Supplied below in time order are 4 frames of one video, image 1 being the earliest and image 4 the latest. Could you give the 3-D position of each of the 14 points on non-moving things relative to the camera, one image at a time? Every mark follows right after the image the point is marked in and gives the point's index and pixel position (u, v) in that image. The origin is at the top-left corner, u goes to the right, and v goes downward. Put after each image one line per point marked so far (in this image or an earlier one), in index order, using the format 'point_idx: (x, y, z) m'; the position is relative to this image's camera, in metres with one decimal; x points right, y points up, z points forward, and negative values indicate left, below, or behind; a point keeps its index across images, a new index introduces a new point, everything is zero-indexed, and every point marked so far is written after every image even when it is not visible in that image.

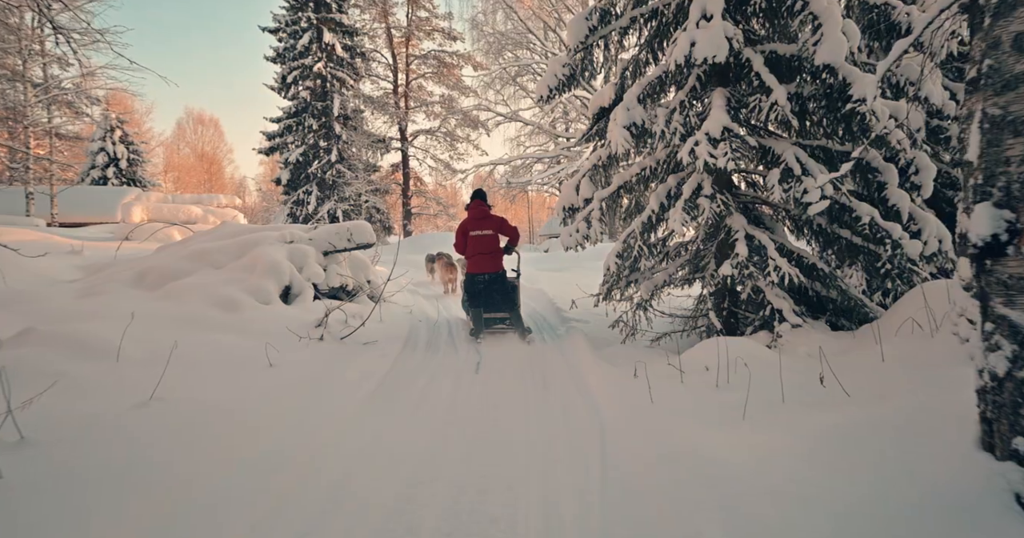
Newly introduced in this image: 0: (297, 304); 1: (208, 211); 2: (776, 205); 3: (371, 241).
0: (-2.2, -0.4, +6.1) m
1: (-6.2, +1.2, +12.0) m
2: (+2.5, +0.6, +5.6) m
3: (-1.8, +0.3, +7.3) m
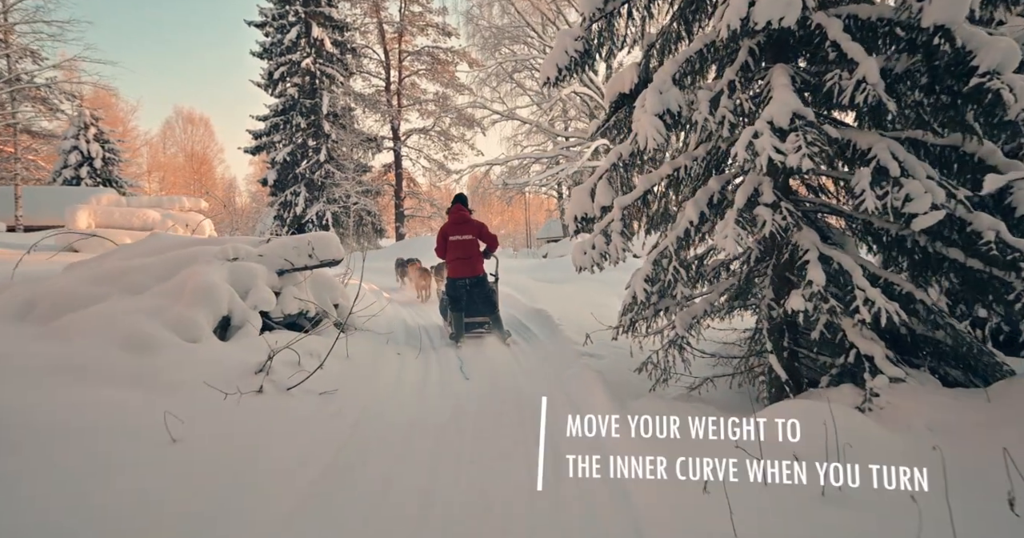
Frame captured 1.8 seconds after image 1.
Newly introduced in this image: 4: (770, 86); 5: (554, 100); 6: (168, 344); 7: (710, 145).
0: (-2.2, -0.6, +4.8) m
1: (-6.3, +1.0, +10.7) m
2: (+2.5, +0.4, +4.3) m
3: (-1.8, +0.1, +6.0) m
4: (+1.9, +1.3, +4.3) m
5: (+1.2, +4.8, +17.0) m
6: (-2.5, -0.5, +4.3) m
7: (+1.7, +1.1, +5.0) m
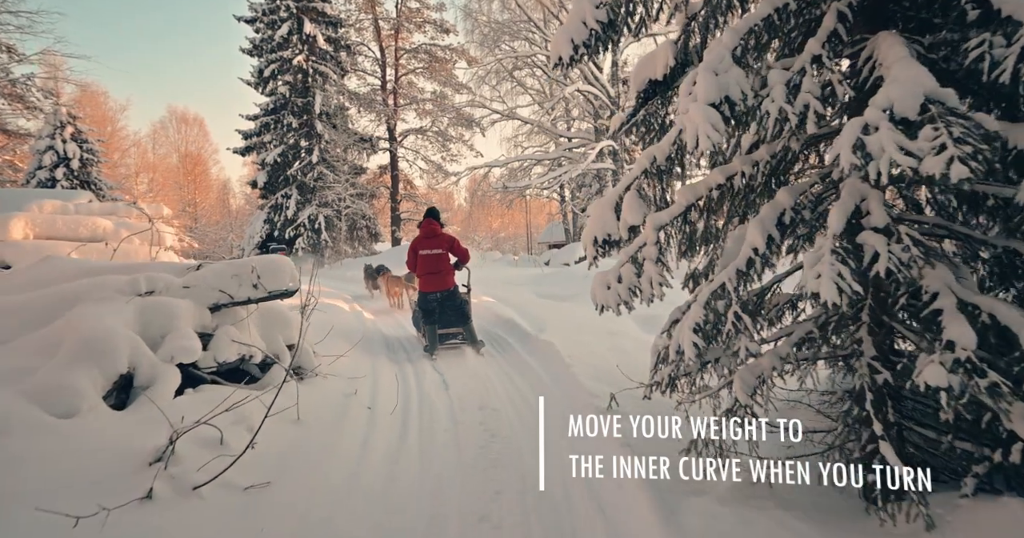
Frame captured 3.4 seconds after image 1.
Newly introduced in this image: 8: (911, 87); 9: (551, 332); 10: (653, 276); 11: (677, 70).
0: (-2.2, -0.8, +3.5) m
1: (-6.3, +0.7, +9.4) m
2: (+2.5, +0.1, +3.0) m
3: (-1.8, -0.1, +4.7) m
4: (+1.9, +1.1, +3.1) m
5: (+1.2, +4.6, +15.8) m
6: (-2.5, -0.8, +3.0) m
7: (+1.7, +0.8, +3.7) m
8: (+1.8, +0.8, +2.7) m
9: (+0.5, -0.8, +7.9) m
10: (+0.9, 0.0, +3.9) m
11: (+1.2, +1.5, +4.4) m
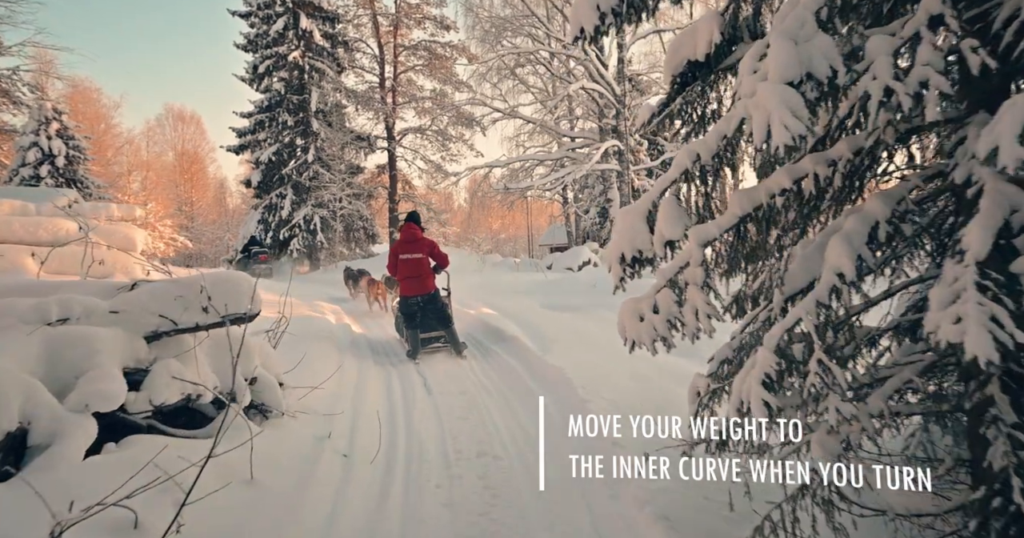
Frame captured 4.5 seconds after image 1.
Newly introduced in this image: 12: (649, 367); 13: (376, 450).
0: (-2.2, -0.9, +2.7) m
1: (-6.2, +0.6, +8.6) m
2: (+2.6, 0.0, +2.2) m
3: (-1.7, -0.3, +3.9) m
4: (+2.0, +0.9, +2.2) m
5: (+1.3, +4.4, +14.9) m
6: (-2.5, -0.9, +2.2) m
7: (+1.7, +0.7, +2.9) m
8: (+1.9, +0.7, +1.9) m
9: (+0.6, -1.0, +7.0) m
10: (+1.0, -0.2, +3.0) m
11: (+1.3, +1.3, +3.5) m
12: (+1.5, -1.0, +6.2) m
13: (-1.0, -1.3, +4.3) m
